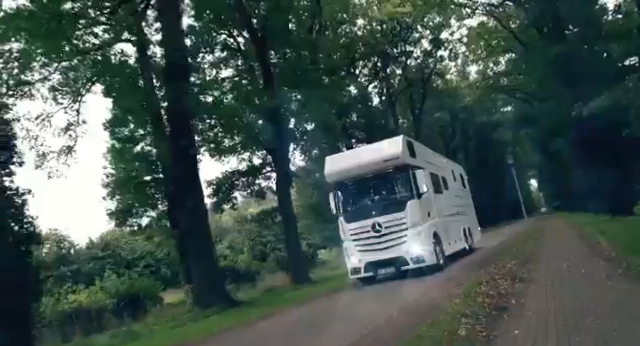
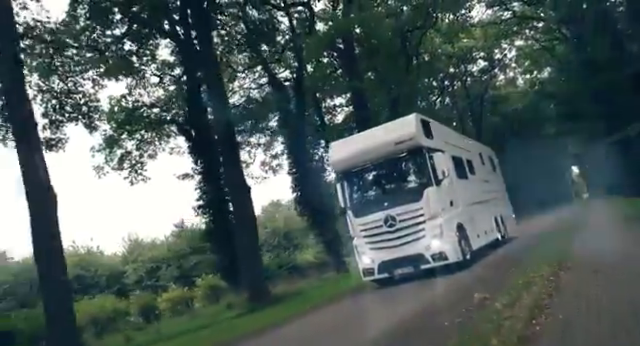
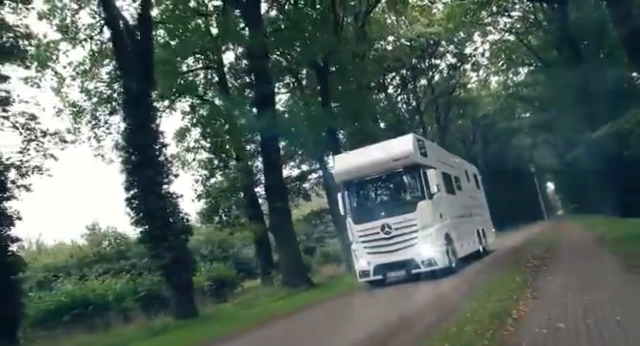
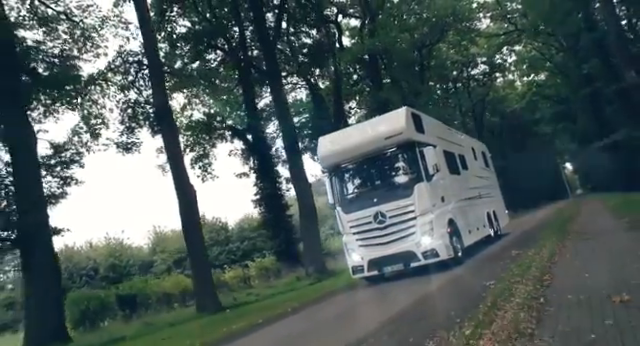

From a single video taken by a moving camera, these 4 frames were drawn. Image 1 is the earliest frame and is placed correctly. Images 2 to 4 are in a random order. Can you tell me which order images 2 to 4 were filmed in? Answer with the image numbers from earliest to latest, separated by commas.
3, 2, 4
